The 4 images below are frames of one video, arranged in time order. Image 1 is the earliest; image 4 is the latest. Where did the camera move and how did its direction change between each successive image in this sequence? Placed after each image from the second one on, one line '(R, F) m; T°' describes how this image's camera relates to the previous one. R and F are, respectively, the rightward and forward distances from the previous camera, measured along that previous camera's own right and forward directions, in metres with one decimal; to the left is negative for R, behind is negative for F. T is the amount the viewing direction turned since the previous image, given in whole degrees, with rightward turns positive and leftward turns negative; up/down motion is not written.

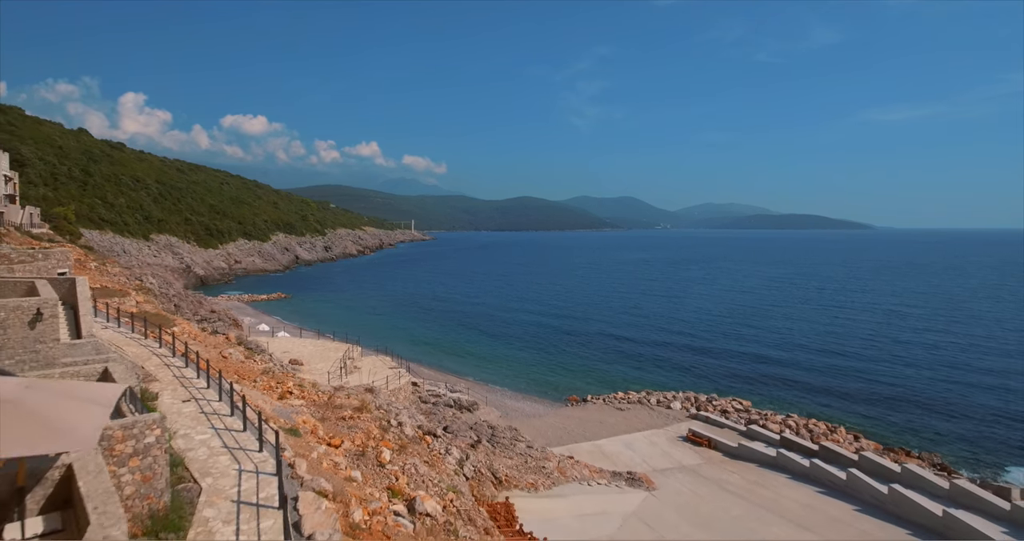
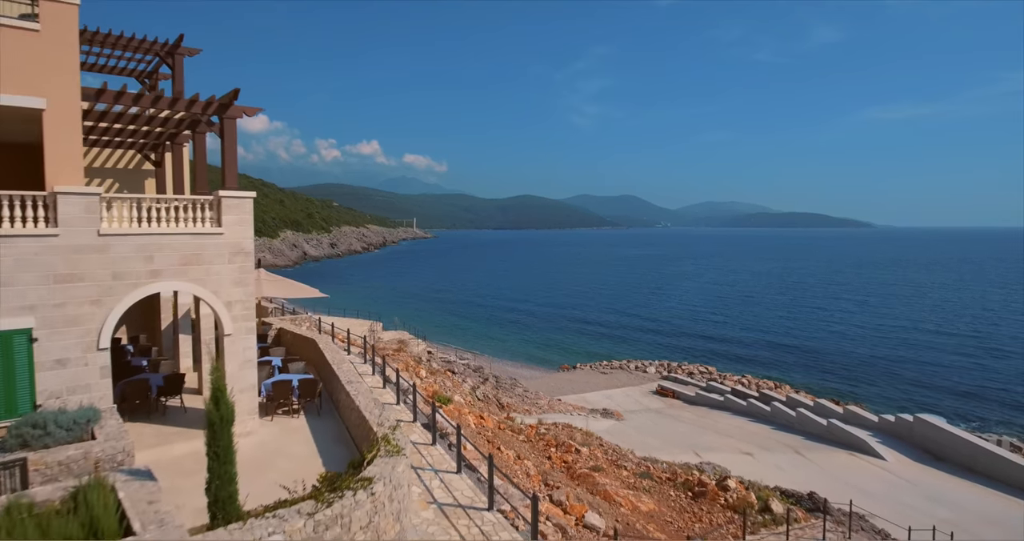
(0.0, -7.3) m; 0°
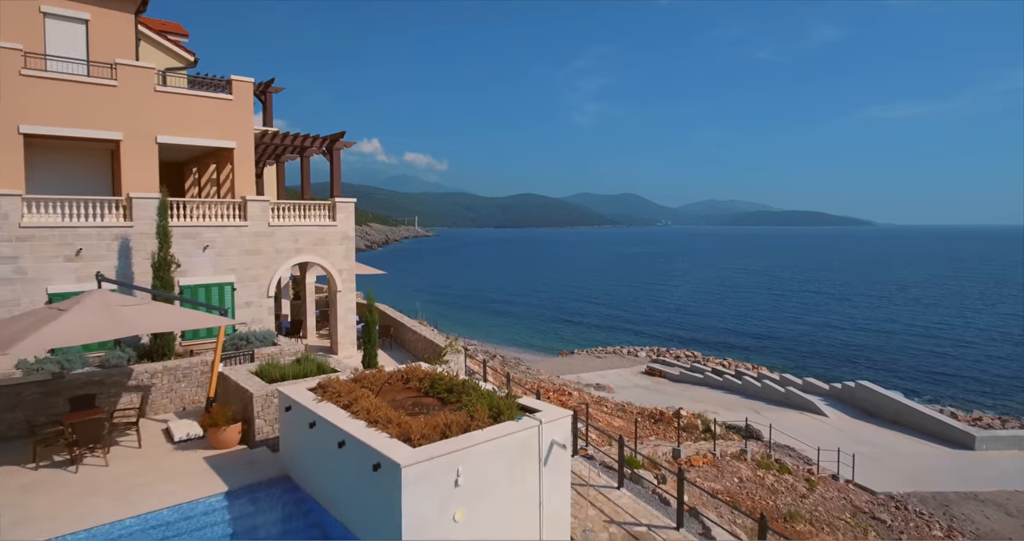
(-0.3, -4.8) m; 0°
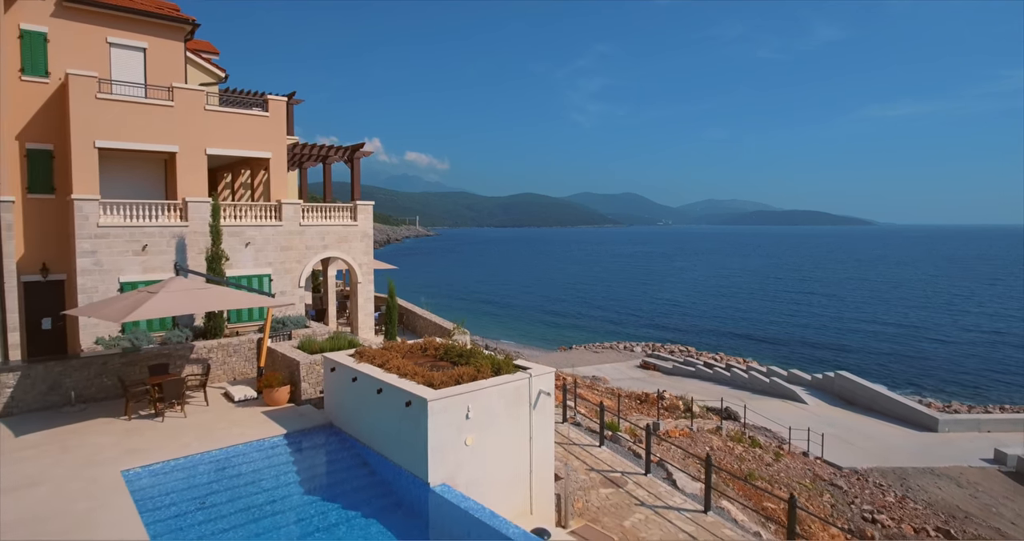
(+0.1, -1.9) m; 0°
